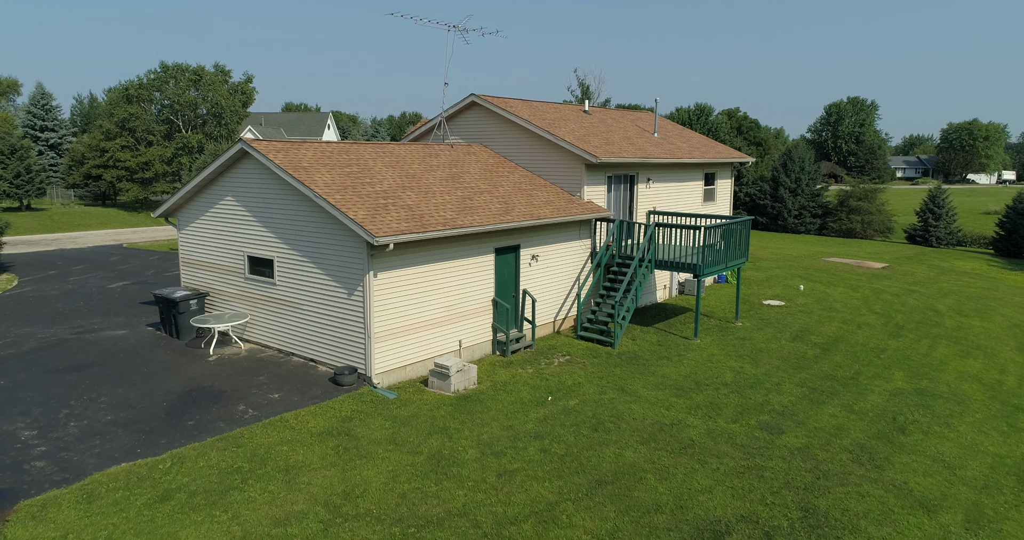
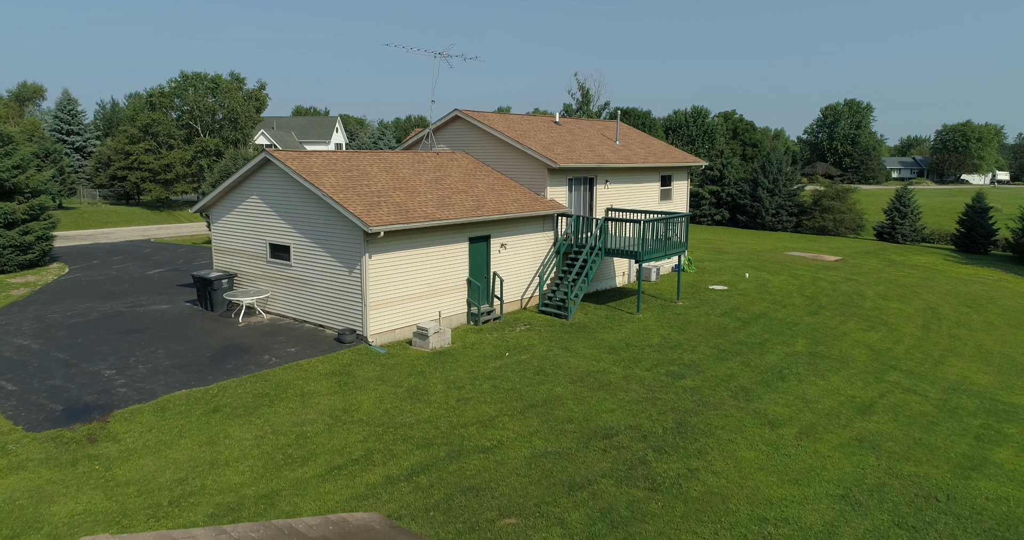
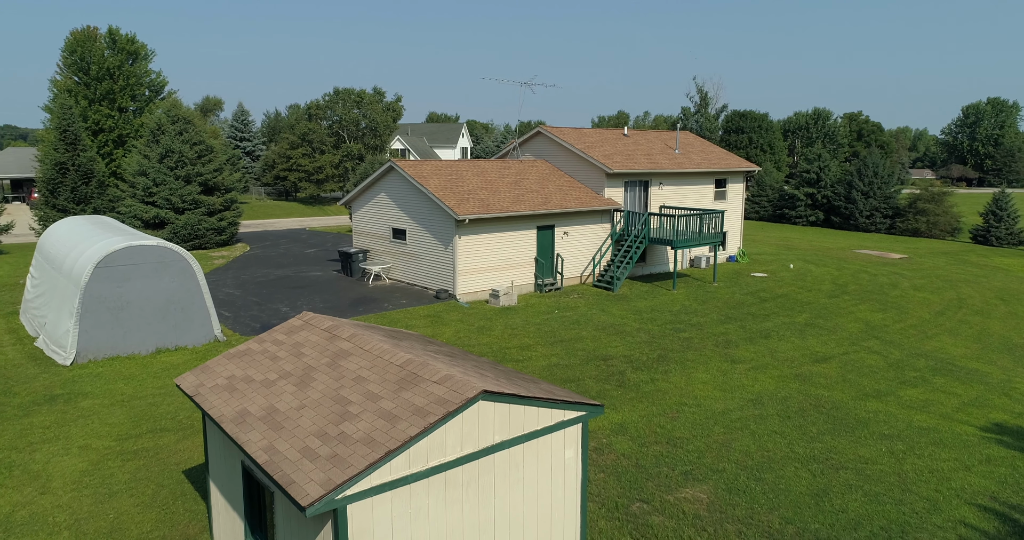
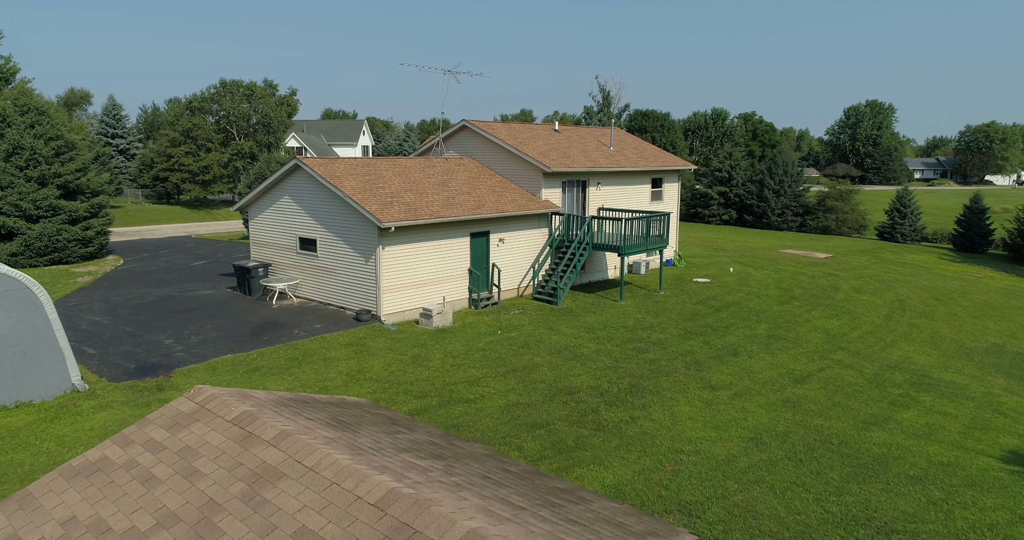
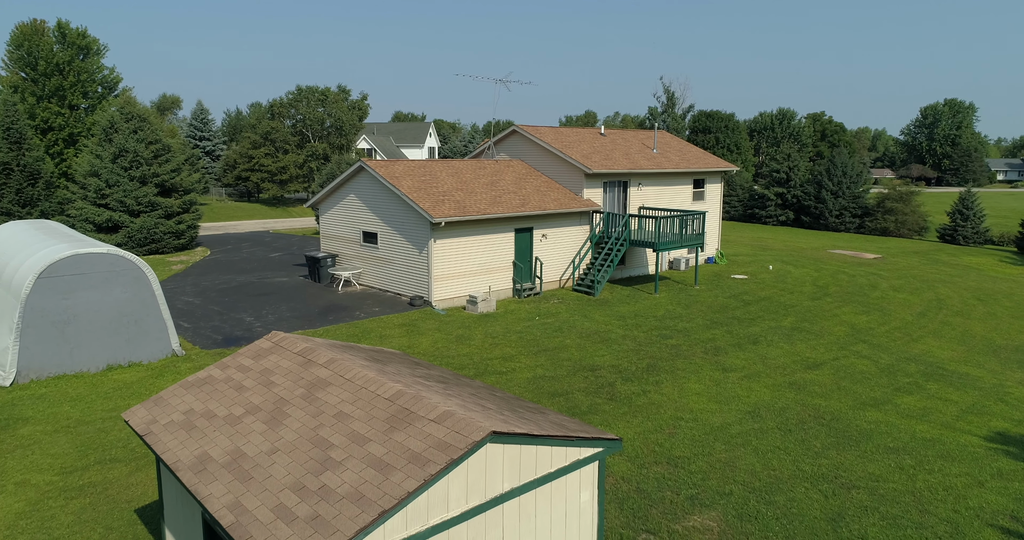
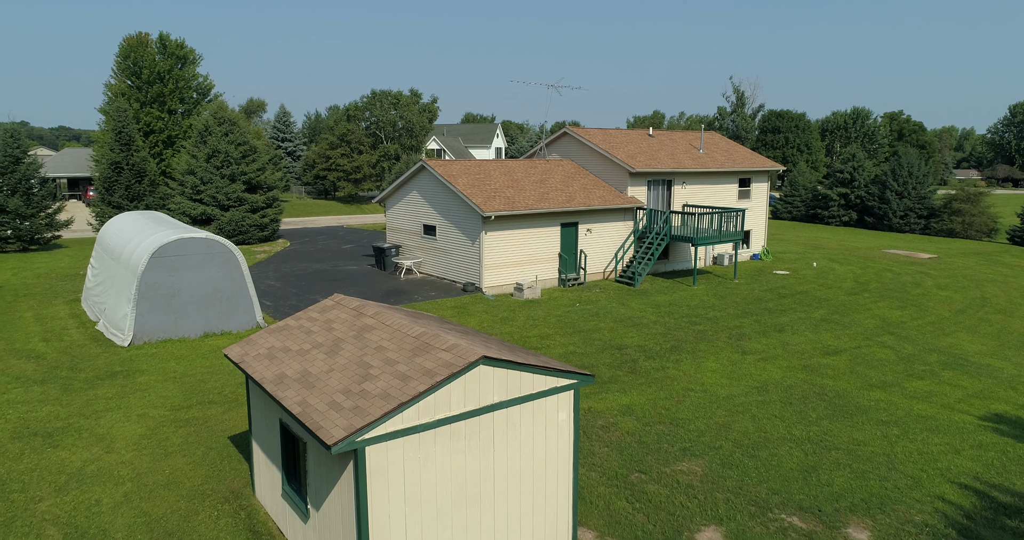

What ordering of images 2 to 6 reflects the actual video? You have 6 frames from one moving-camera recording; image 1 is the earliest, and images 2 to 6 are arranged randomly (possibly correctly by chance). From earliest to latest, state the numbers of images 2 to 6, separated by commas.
2, 4, 5, 3, 6
